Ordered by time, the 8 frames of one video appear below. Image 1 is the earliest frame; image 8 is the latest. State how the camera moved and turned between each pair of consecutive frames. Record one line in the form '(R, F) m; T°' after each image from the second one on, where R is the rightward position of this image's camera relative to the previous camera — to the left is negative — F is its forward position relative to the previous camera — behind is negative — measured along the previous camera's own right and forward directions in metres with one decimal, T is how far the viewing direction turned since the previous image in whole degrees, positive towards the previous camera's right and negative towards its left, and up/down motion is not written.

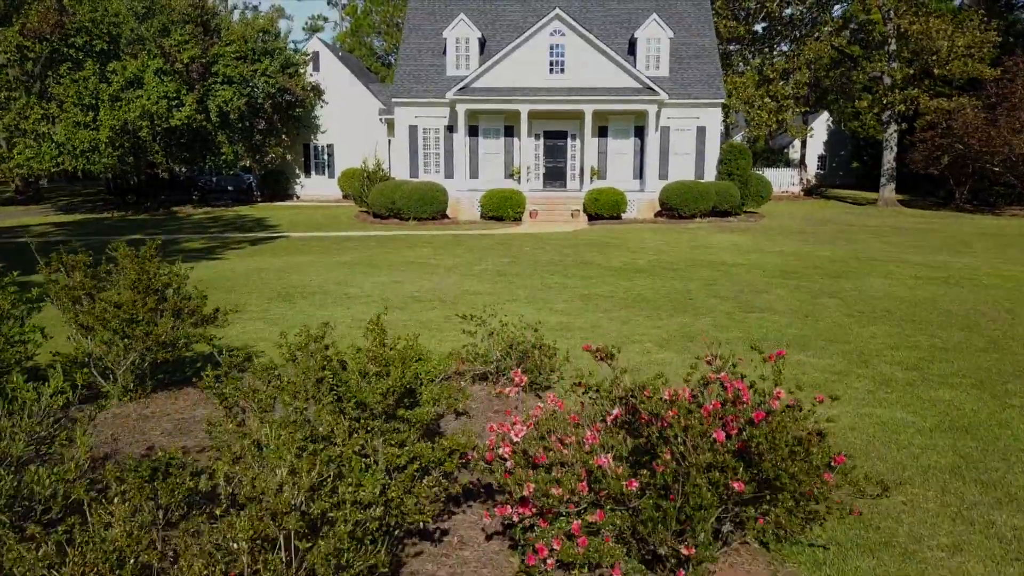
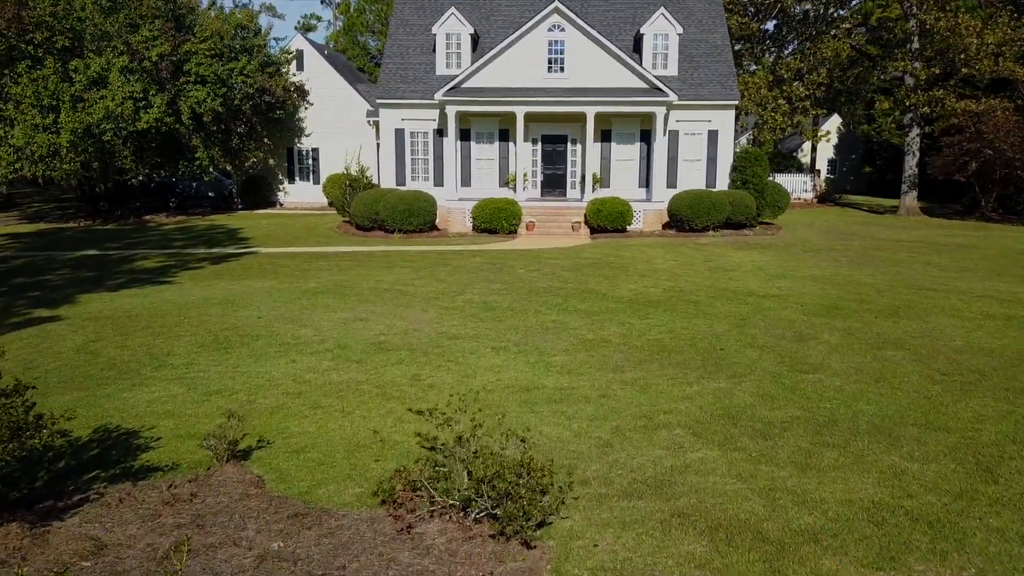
(+0.2, +2.2) m; 0°
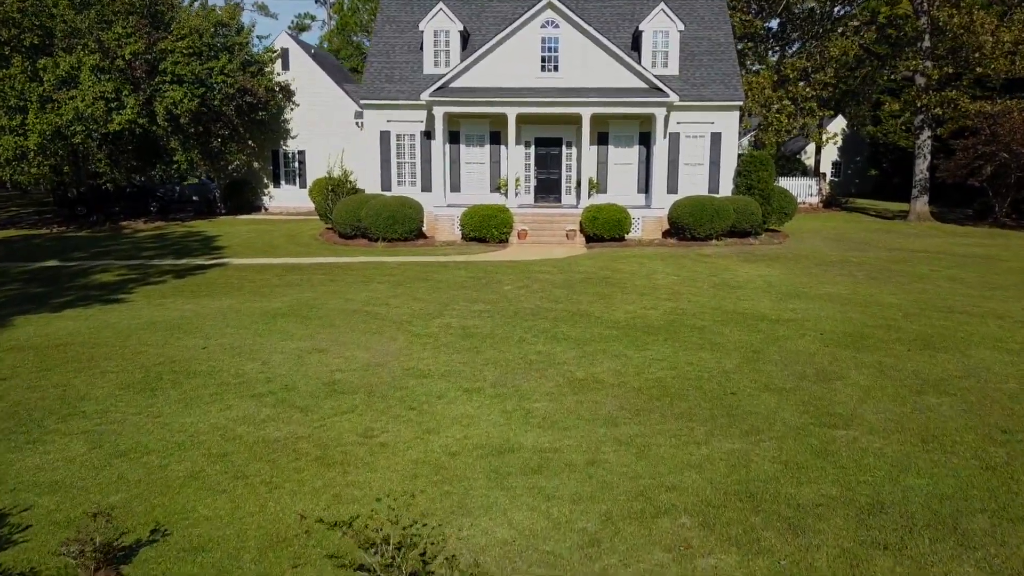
(+0.3, +1.3) m; 0°
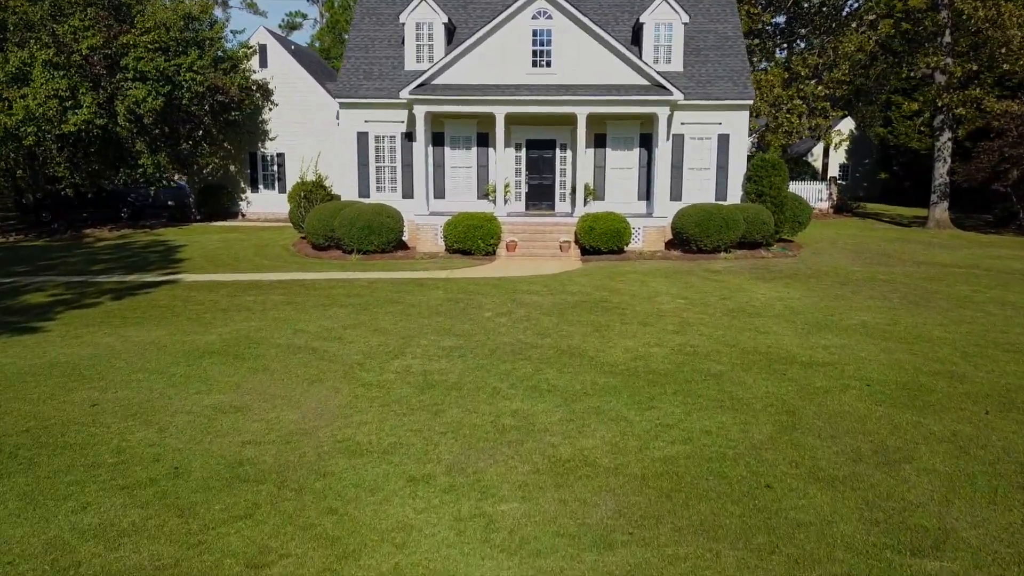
(+0.3, +2.0) m; 0°
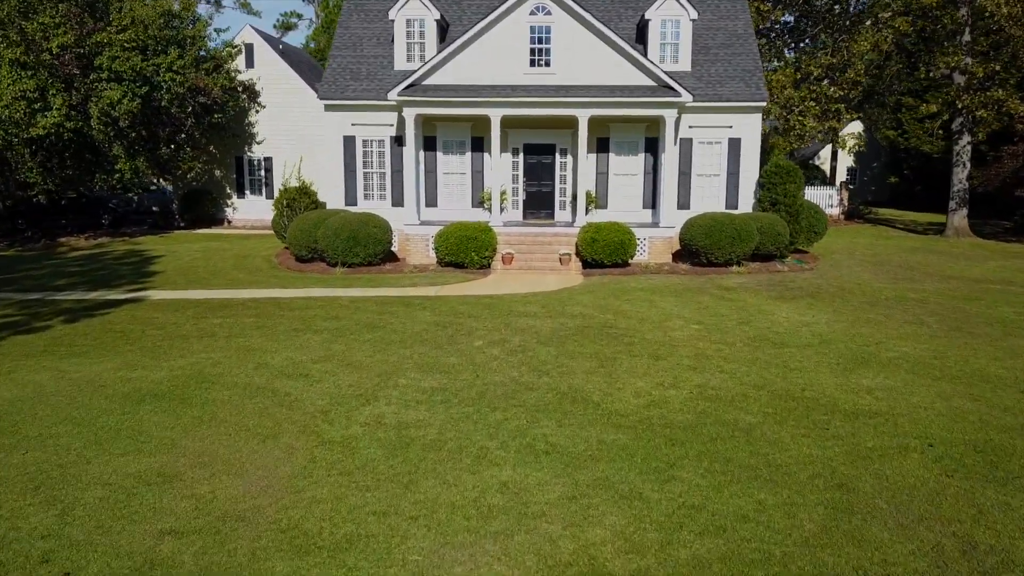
(+0.1, +1.4) m; 0°
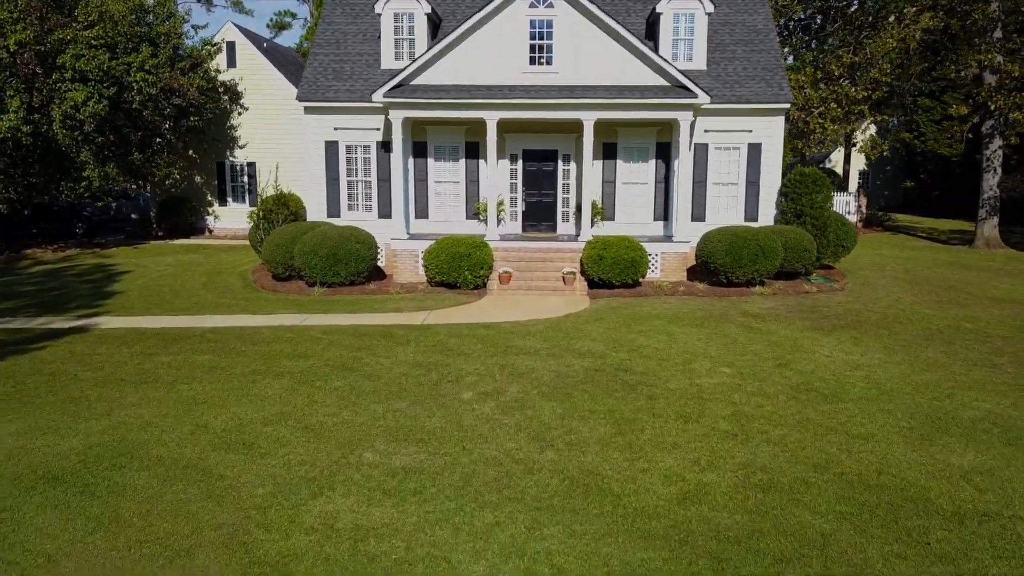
(0.0, +1.8) m; 0°
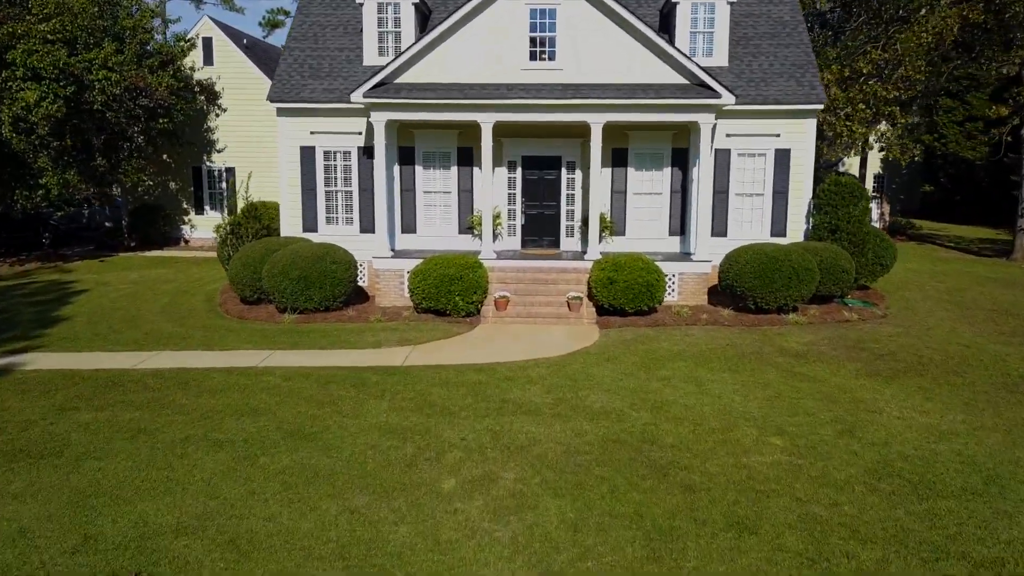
(0.0, +2.0) m; 0°
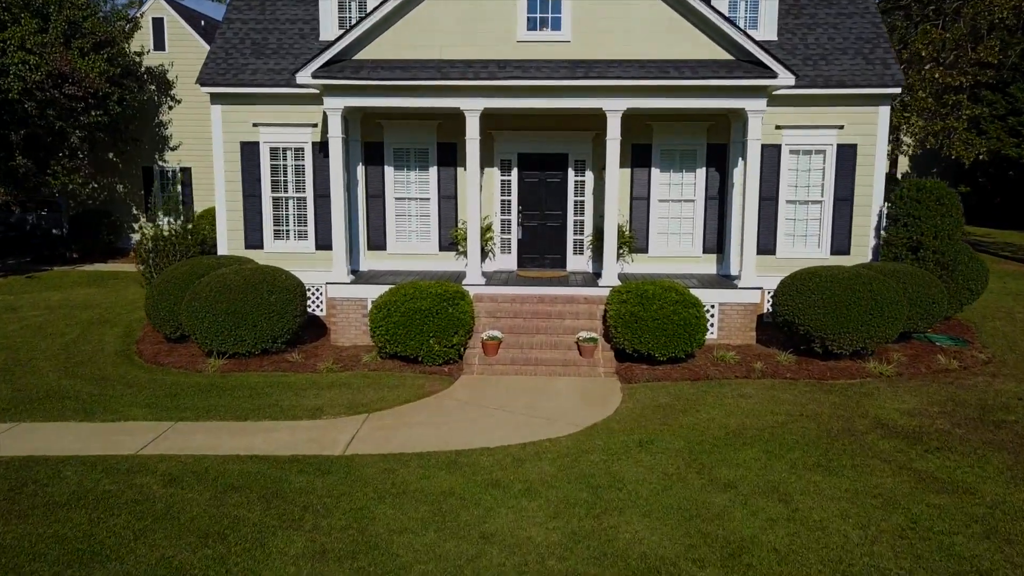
(+0.1, +3.3) m; 0°
